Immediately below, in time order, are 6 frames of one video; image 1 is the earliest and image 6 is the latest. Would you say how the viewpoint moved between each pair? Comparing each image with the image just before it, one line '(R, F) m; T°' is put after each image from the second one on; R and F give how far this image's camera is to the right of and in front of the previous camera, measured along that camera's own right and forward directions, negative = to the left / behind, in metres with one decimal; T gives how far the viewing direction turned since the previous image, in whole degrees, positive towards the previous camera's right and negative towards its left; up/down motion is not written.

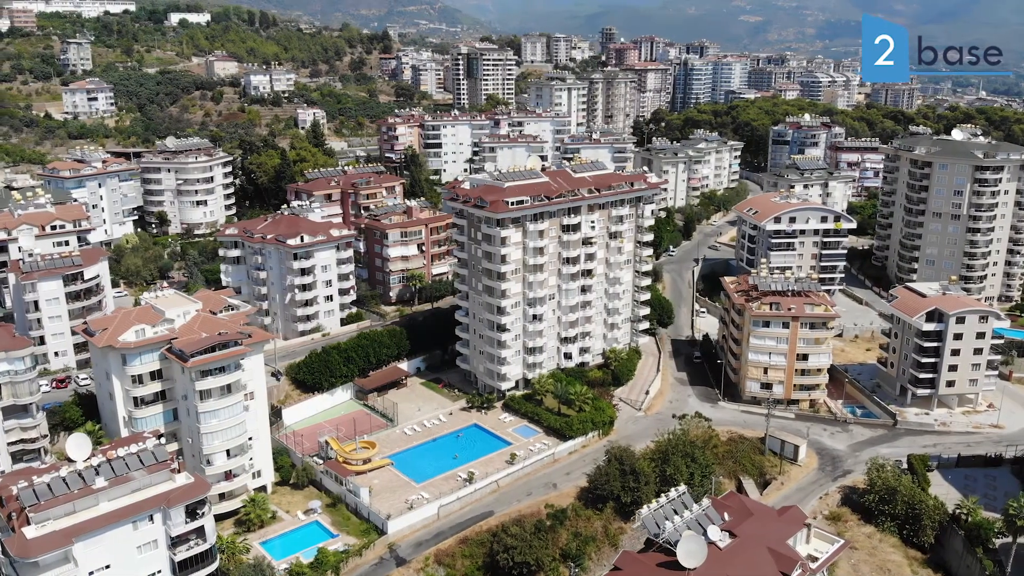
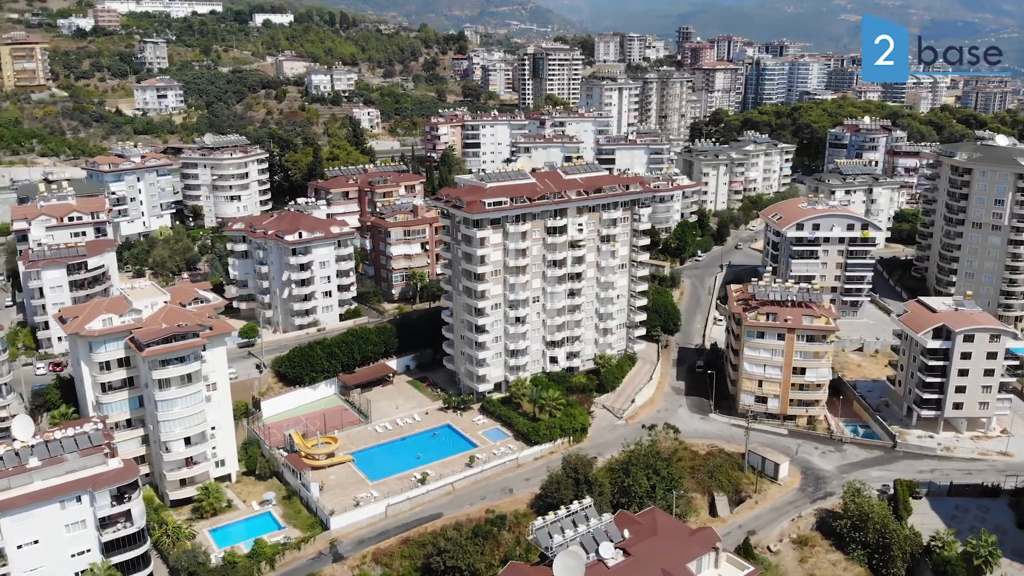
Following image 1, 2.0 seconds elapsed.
(+8.0, +1.0) m; -7°
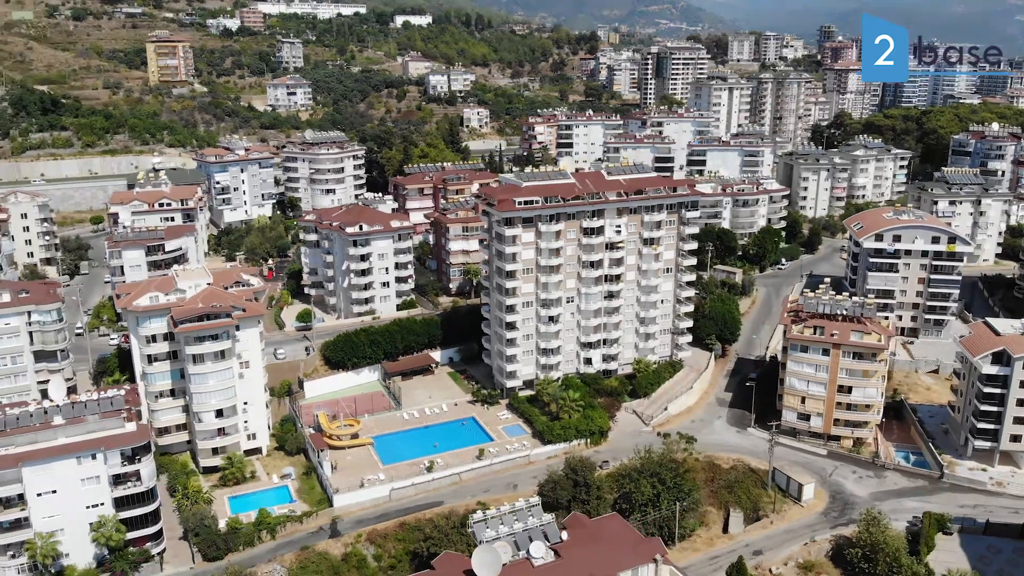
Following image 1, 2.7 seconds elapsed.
(+8.1, +0.2) m; -10°
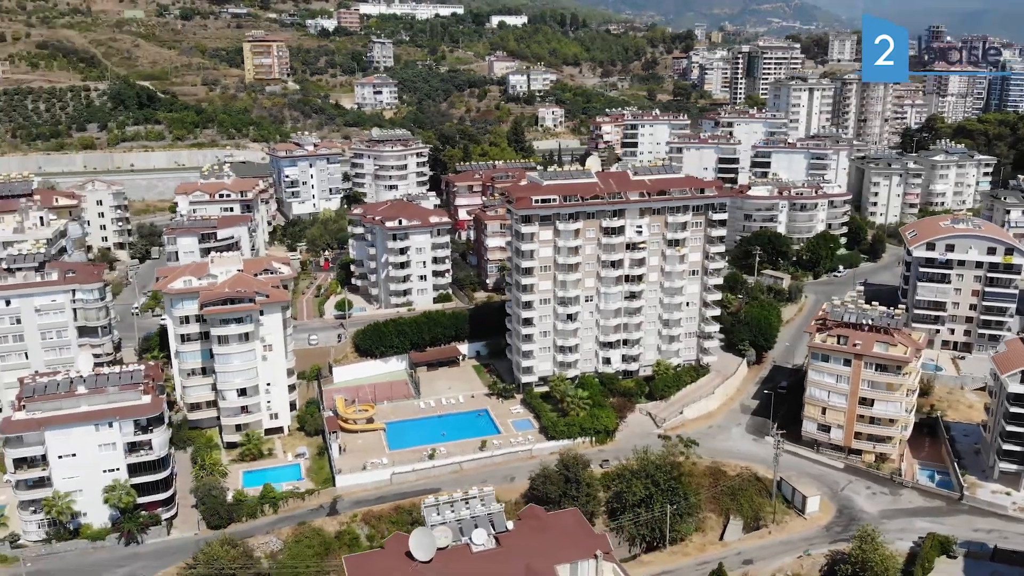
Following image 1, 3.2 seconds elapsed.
(+6.3, -0.5) m; -7°
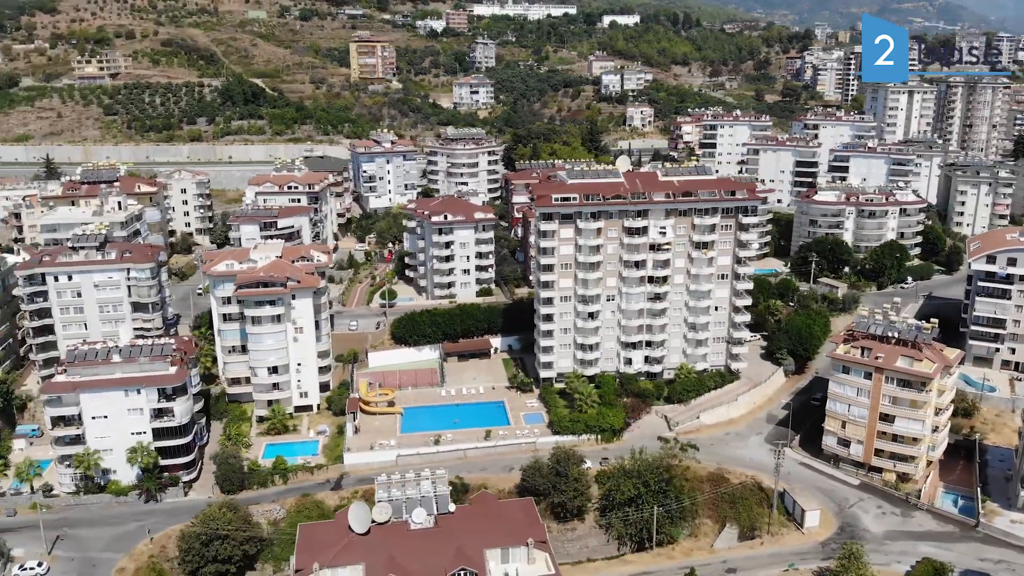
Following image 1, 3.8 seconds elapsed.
(+7.6, -0.6) m; -9°
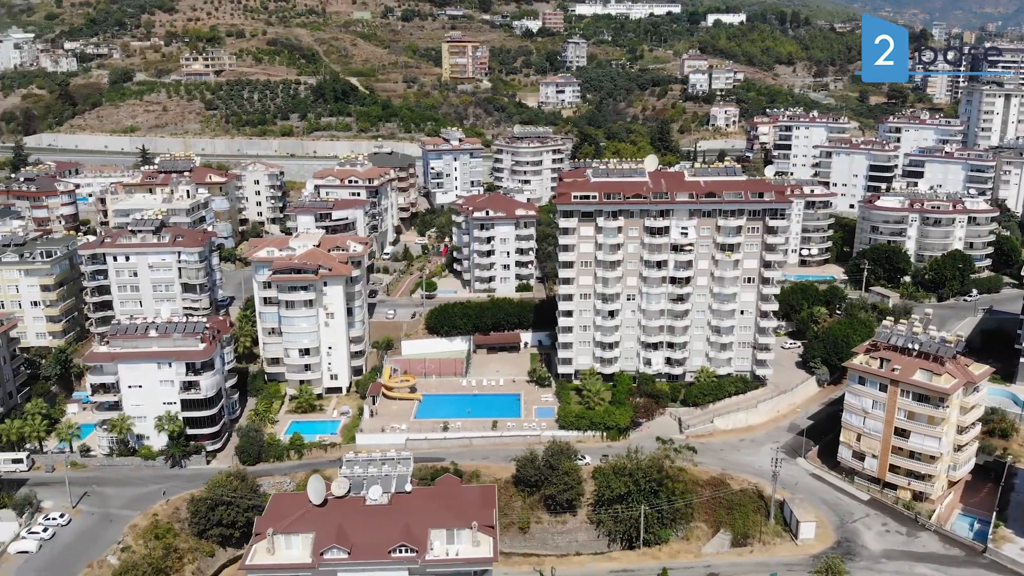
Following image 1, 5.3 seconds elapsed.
(+6.9, -0.6) m; -8°
